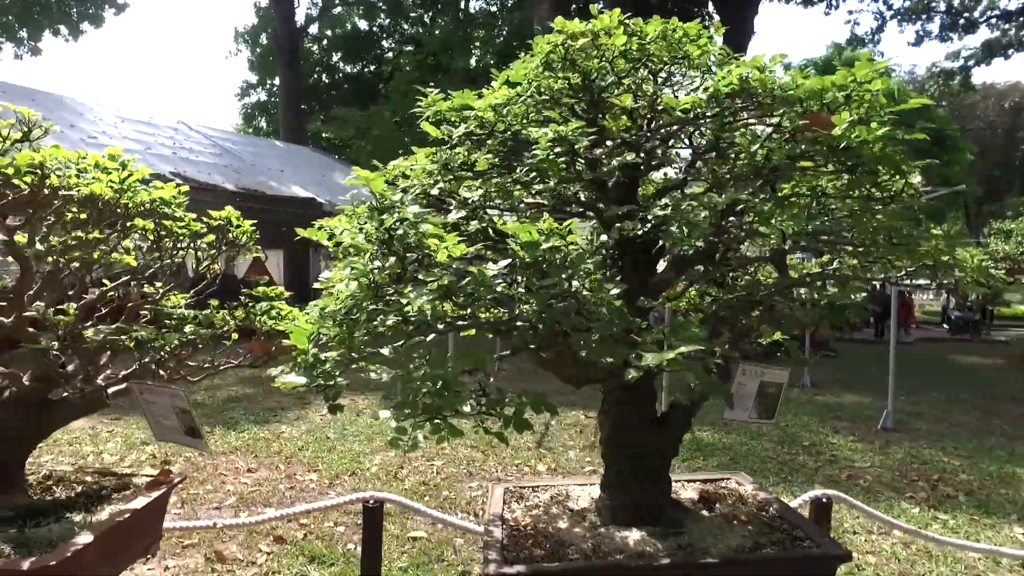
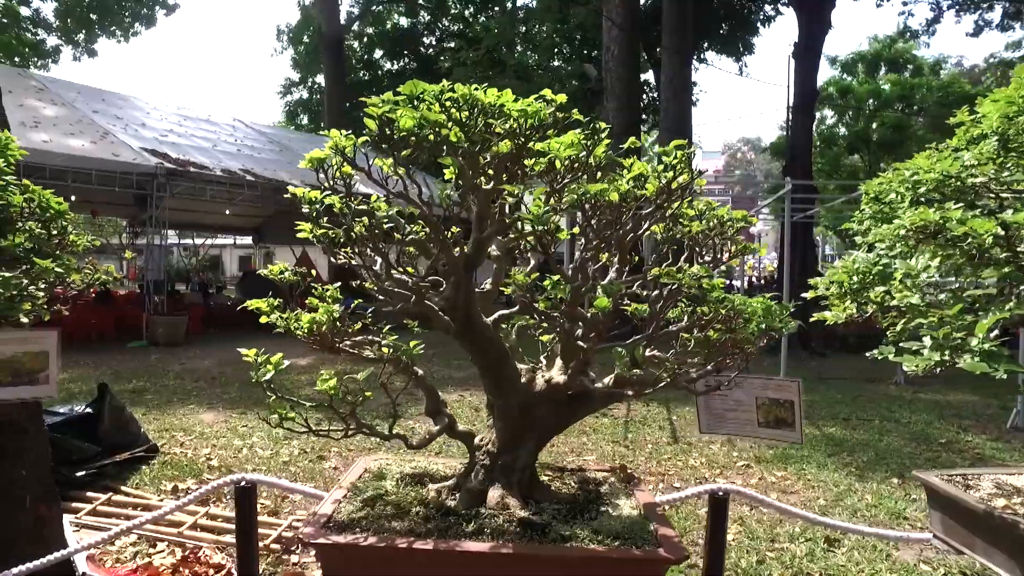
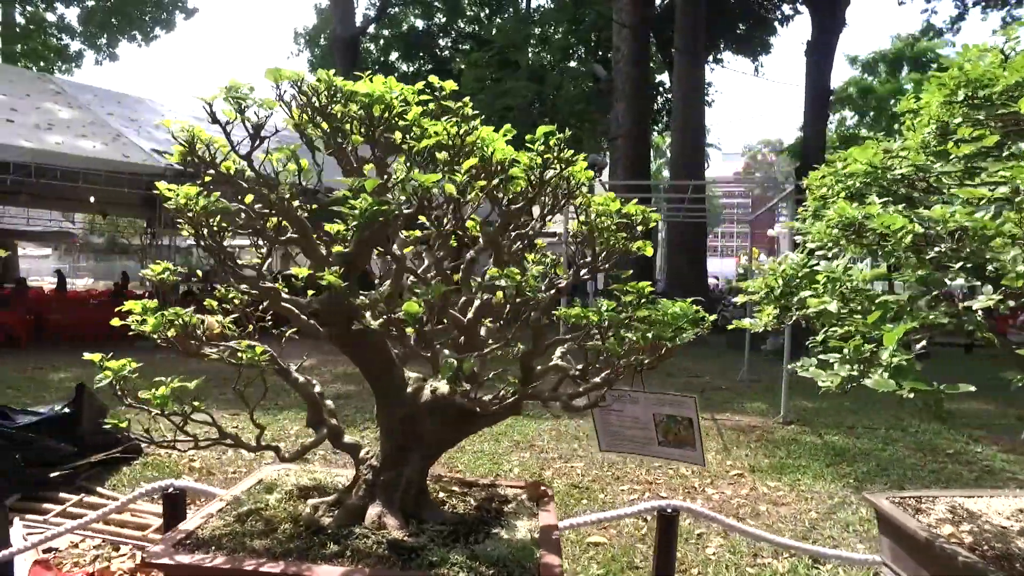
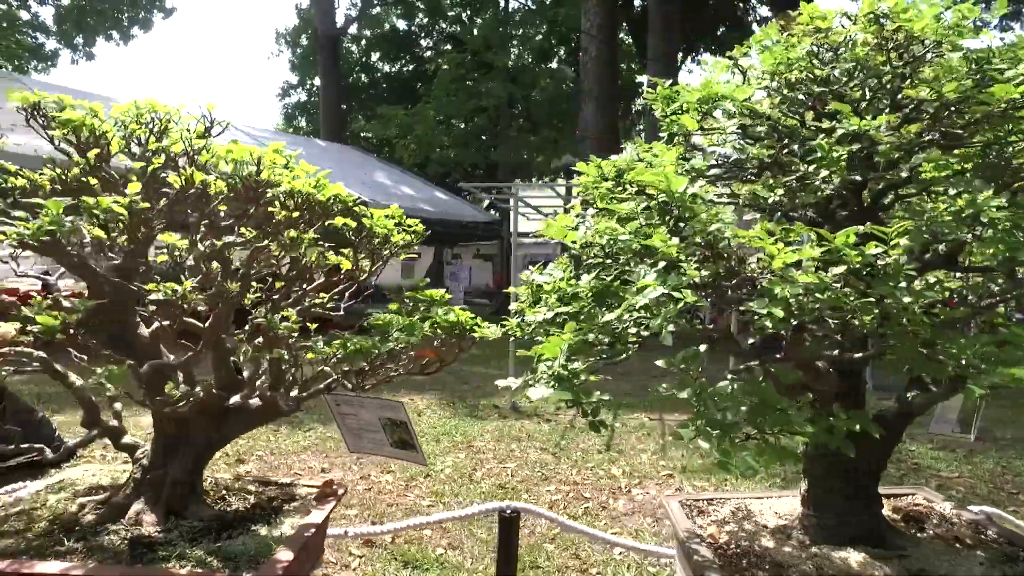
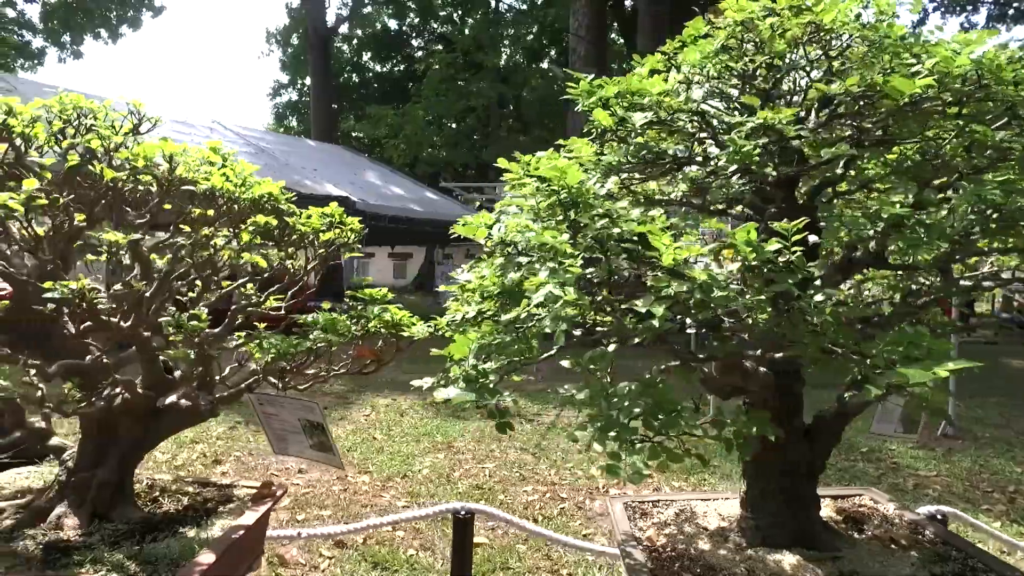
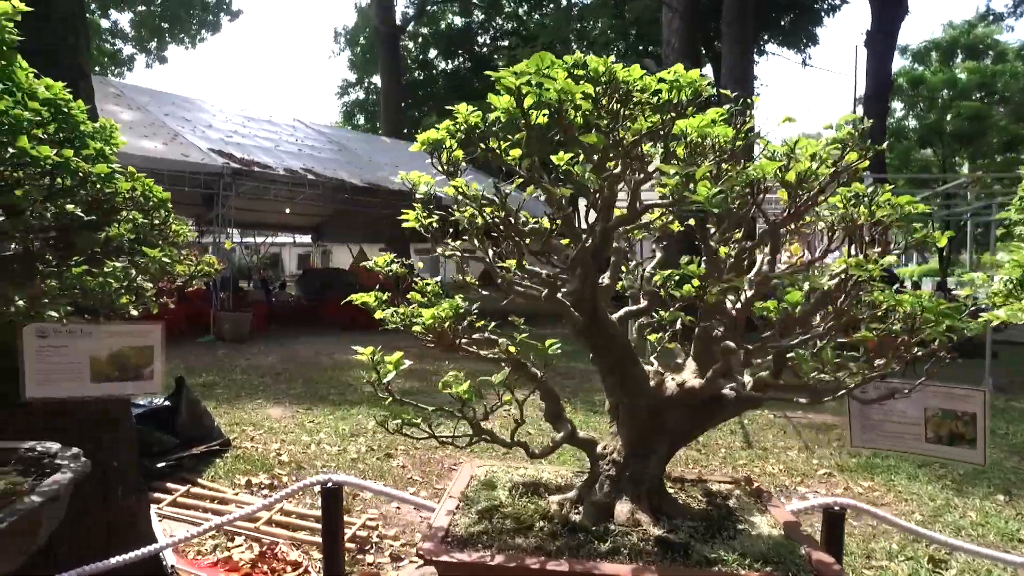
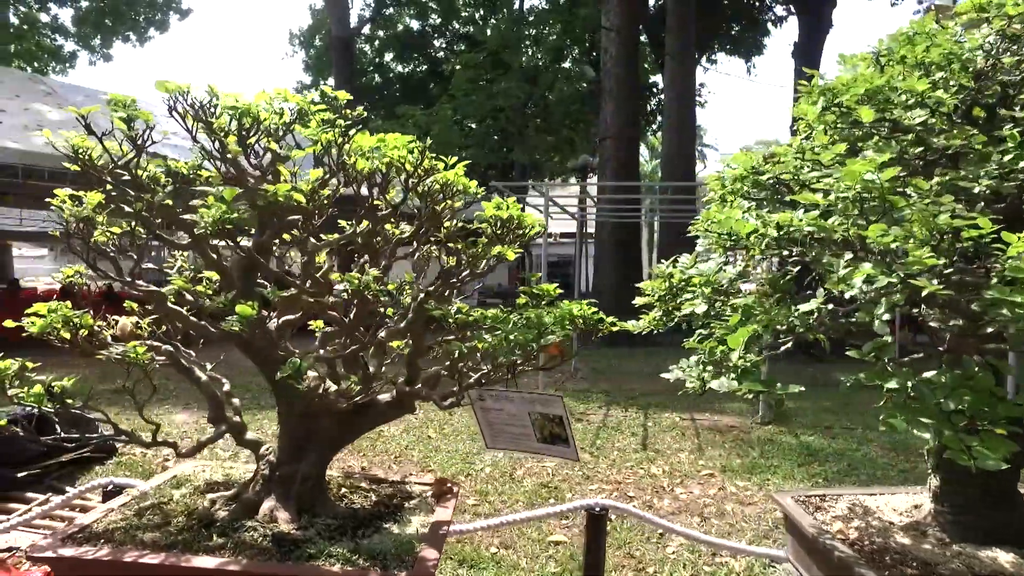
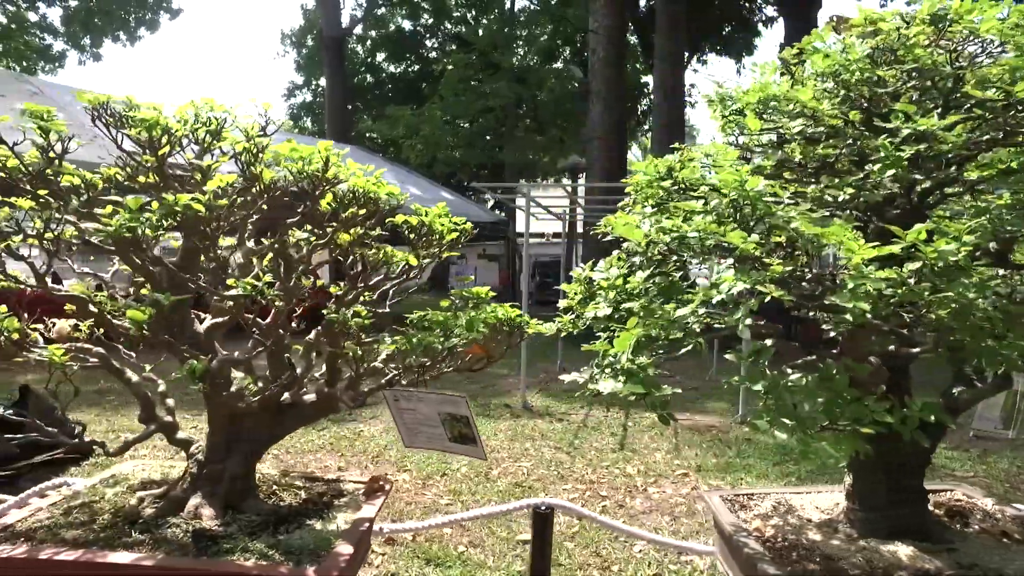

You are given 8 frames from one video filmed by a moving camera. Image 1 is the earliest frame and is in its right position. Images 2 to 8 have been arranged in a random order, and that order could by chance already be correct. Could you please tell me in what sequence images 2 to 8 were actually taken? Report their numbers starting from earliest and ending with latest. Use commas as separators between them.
5, 4, 8, 7, 3, 2, 6
